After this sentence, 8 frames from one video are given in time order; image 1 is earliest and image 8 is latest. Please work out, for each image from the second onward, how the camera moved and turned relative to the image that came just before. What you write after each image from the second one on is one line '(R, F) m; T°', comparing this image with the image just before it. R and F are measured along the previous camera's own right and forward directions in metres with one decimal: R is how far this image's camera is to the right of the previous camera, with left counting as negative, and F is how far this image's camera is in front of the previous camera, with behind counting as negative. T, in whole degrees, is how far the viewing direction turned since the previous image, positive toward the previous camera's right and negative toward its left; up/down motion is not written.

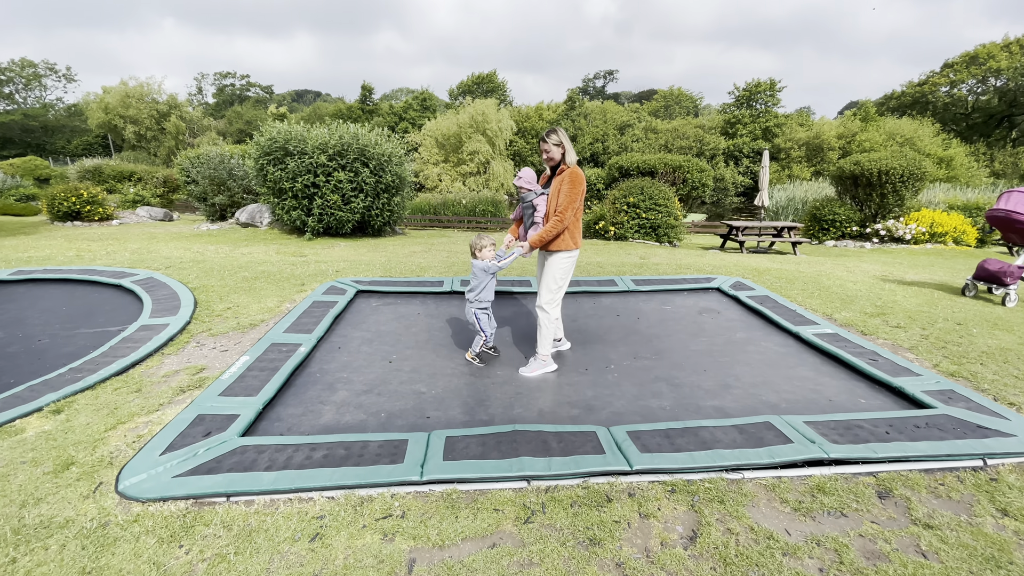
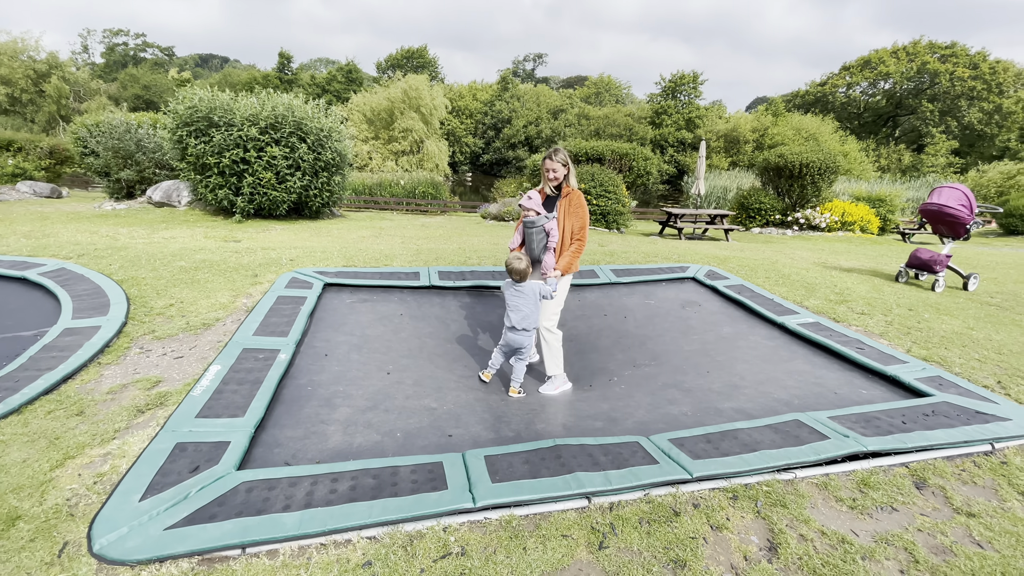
(-0.5, +0.2) m; +9°
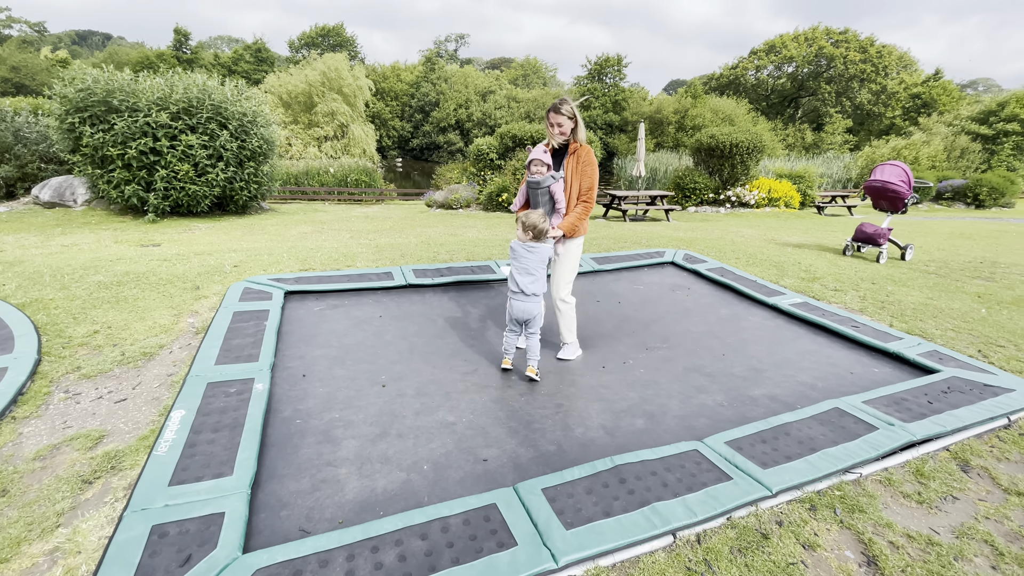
(-0.4, +0.3) m; +8°
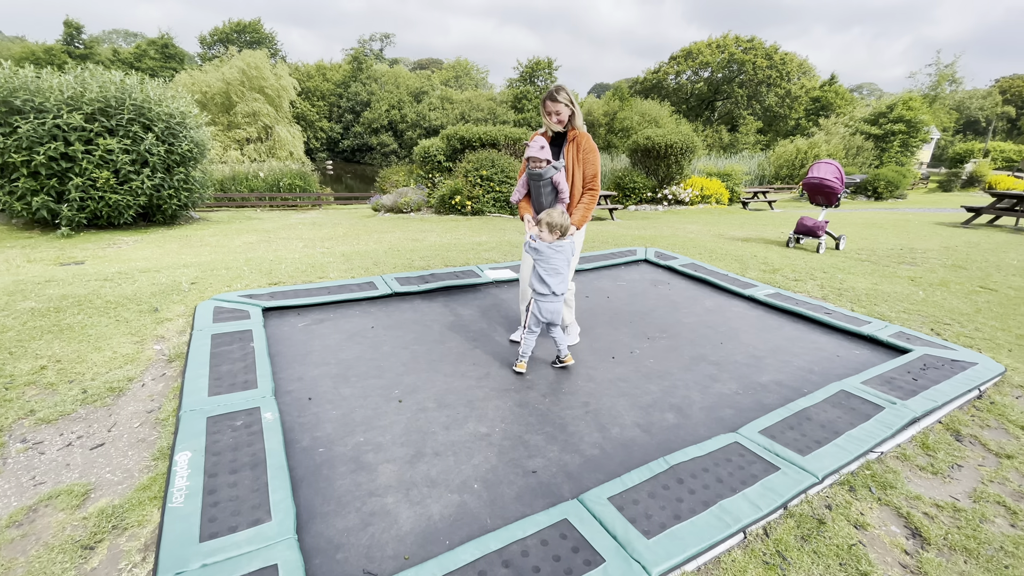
(-0.4, +0.1) m; +8°
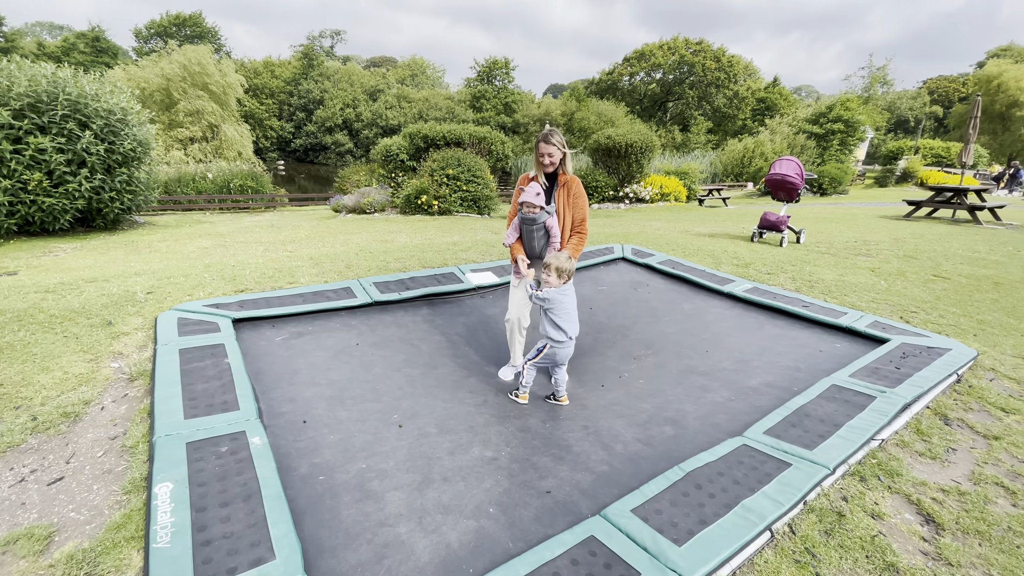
(-0.2, +0.1) m; +5°
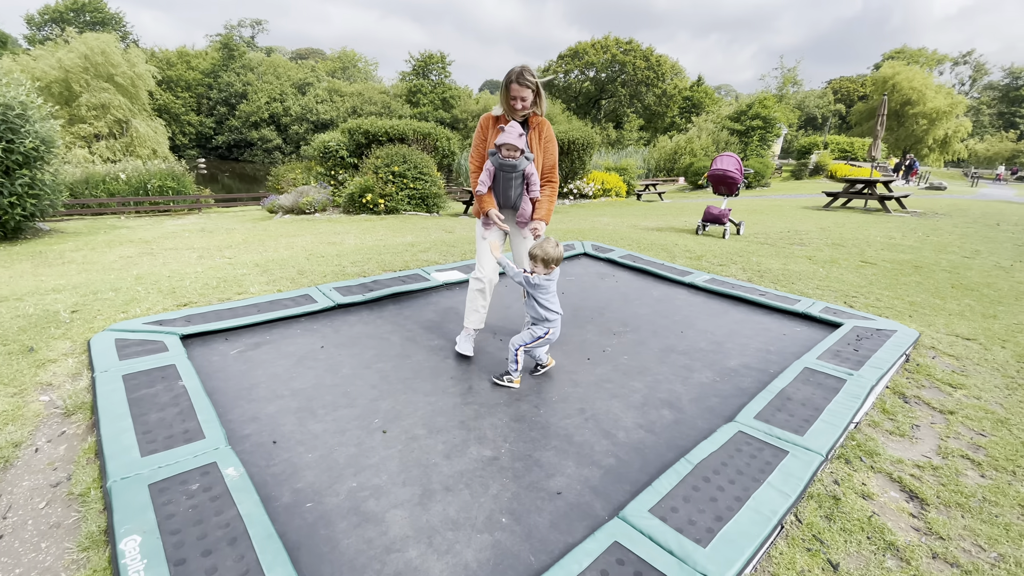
(-0.2, +0.1) m; +7°
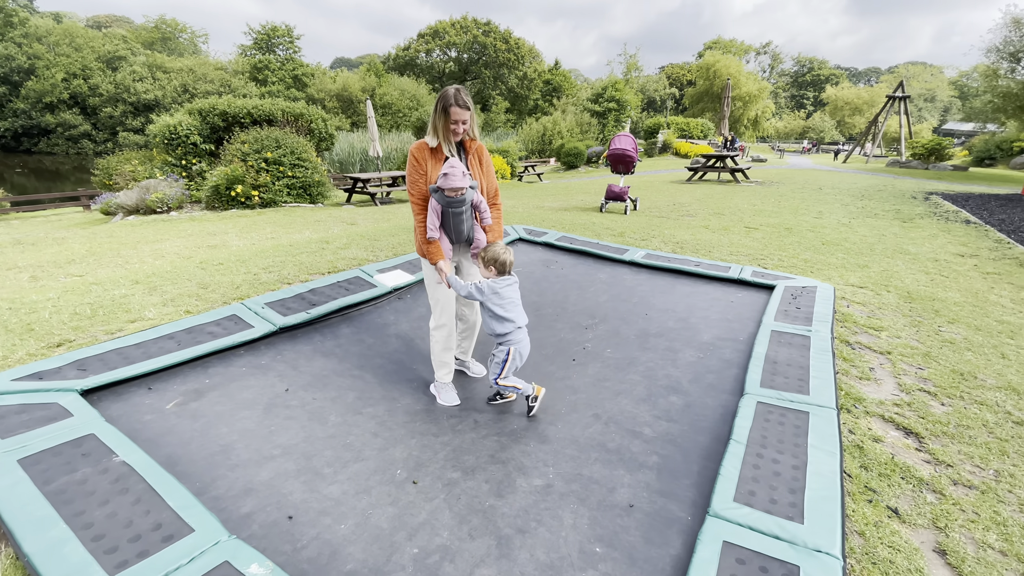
(-0.6, +0.3) m; +15°
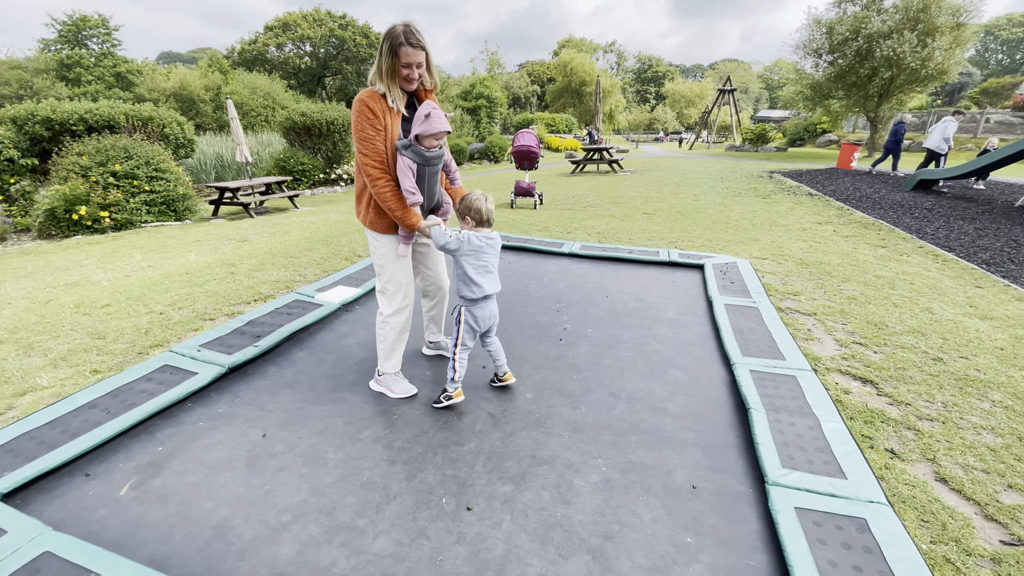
(-0.5, +0.2) m; +14°
